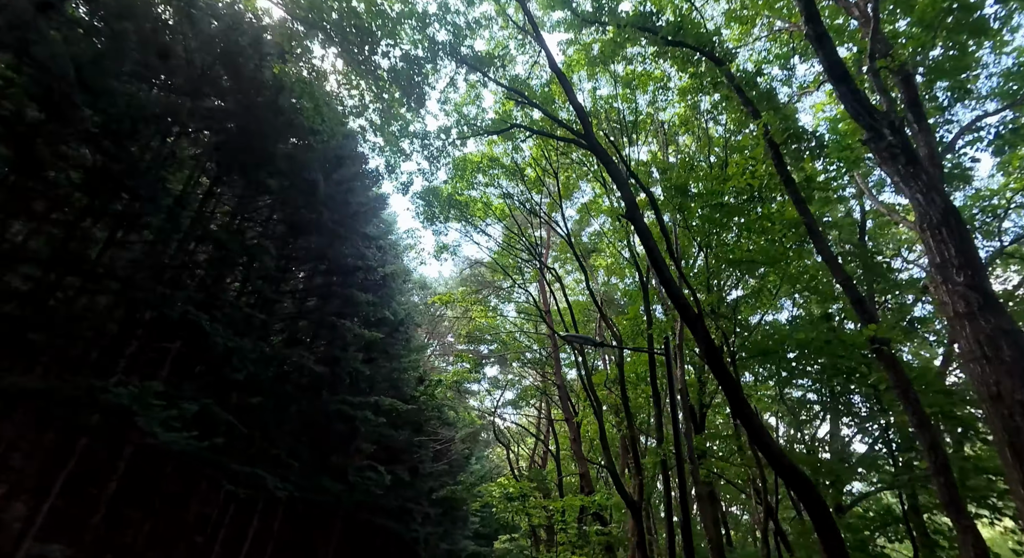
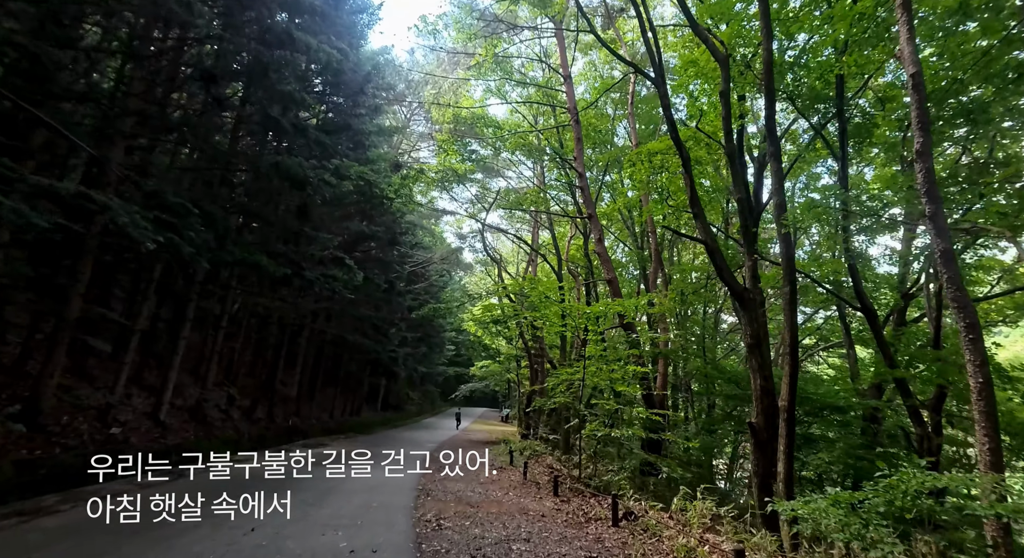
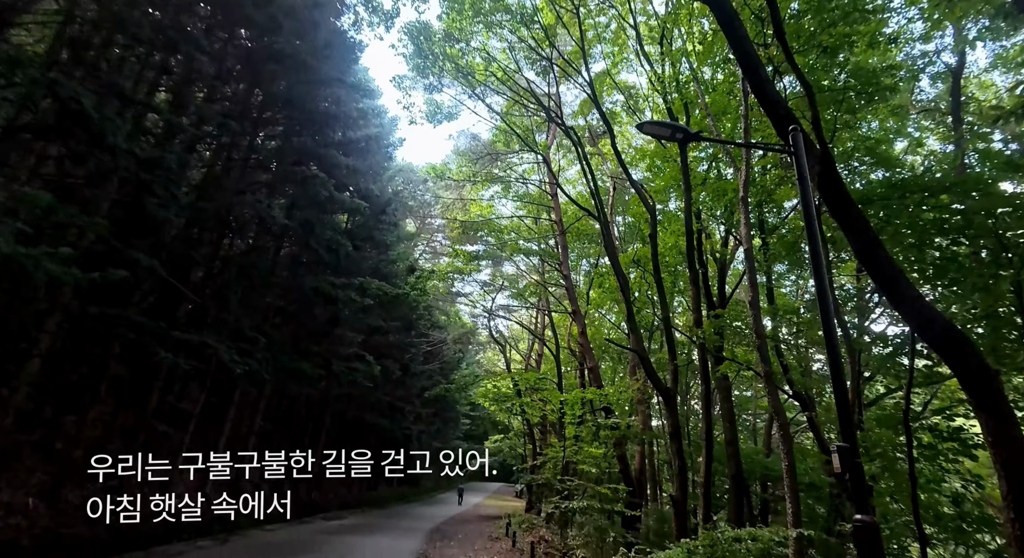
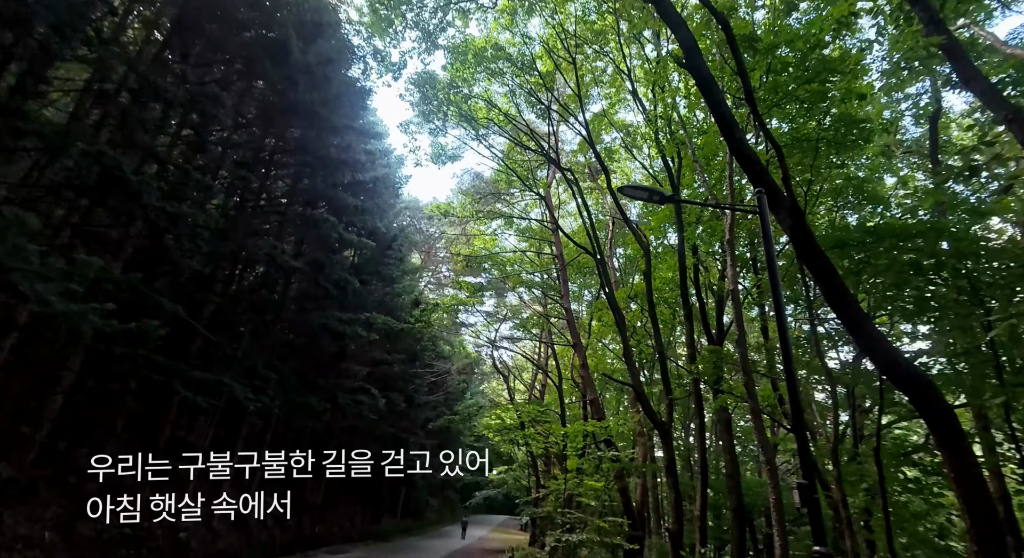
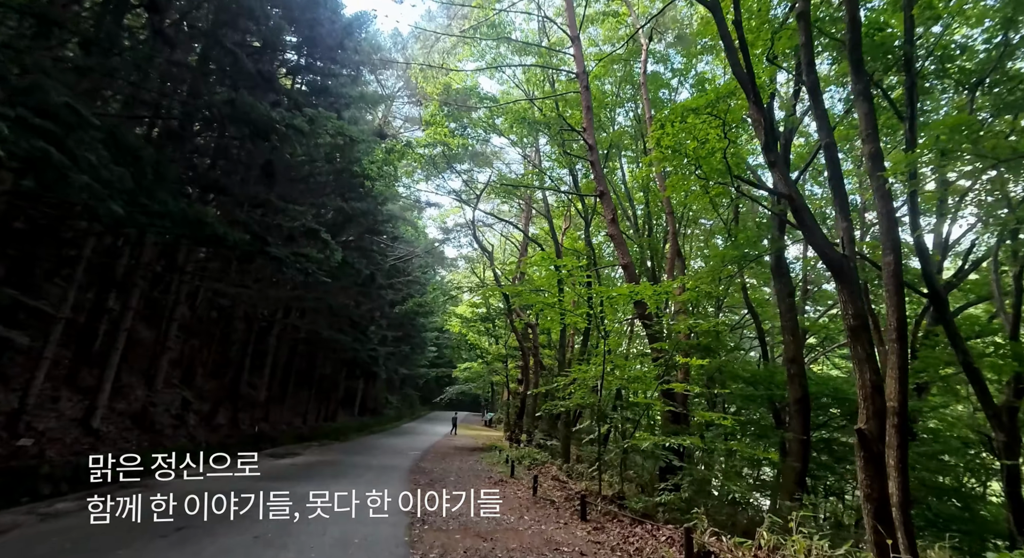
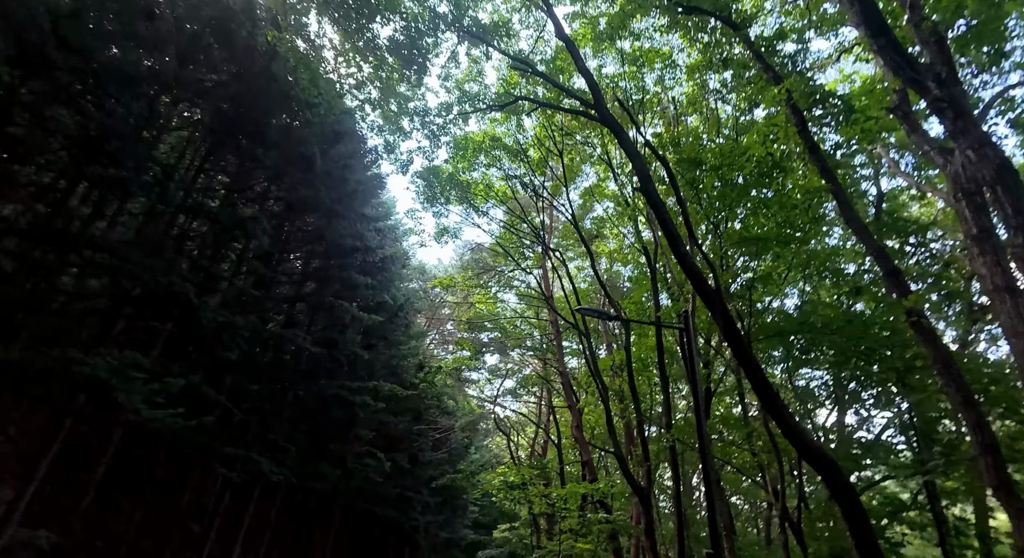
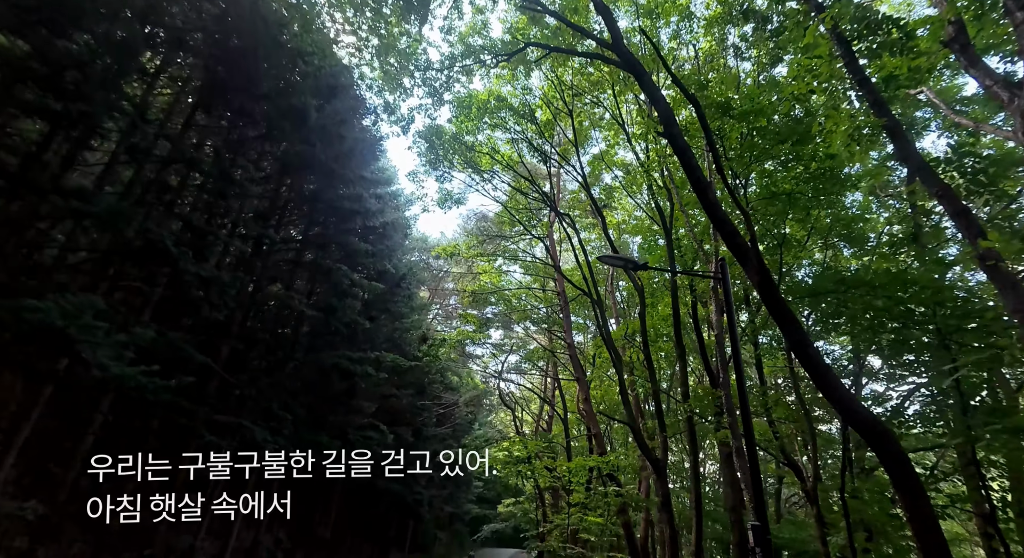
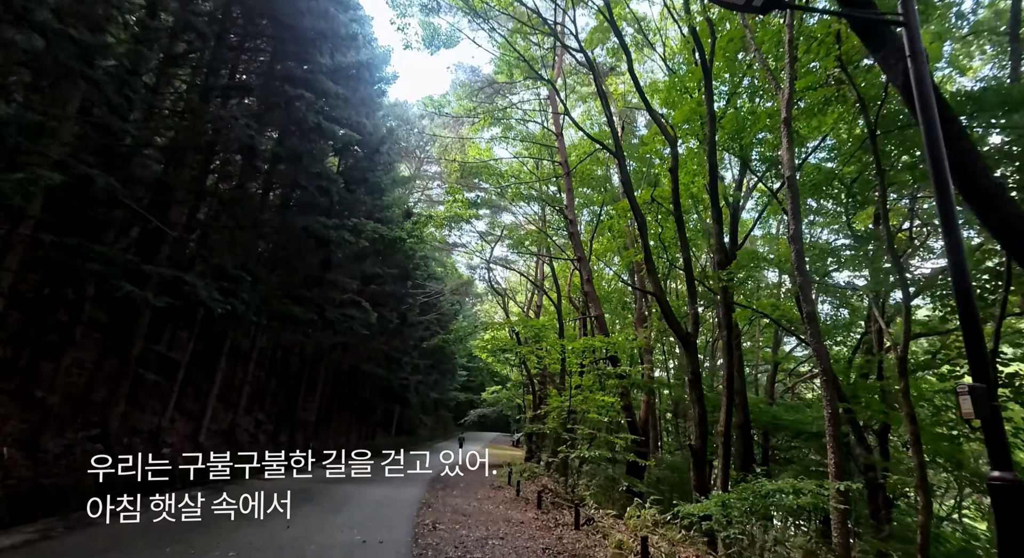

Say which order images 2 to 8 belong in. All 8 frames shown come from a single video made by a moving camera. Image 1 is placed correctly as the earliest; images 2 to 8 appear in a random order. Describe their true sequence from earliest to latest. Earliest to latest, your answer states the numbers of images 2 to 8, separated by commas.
6, 7, 4, 3, 8, 2, 5
